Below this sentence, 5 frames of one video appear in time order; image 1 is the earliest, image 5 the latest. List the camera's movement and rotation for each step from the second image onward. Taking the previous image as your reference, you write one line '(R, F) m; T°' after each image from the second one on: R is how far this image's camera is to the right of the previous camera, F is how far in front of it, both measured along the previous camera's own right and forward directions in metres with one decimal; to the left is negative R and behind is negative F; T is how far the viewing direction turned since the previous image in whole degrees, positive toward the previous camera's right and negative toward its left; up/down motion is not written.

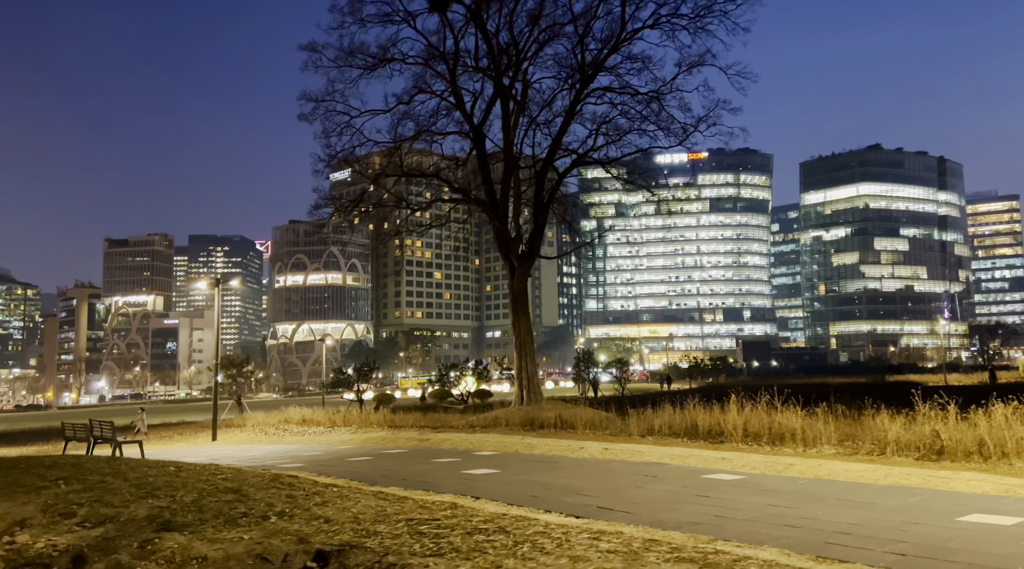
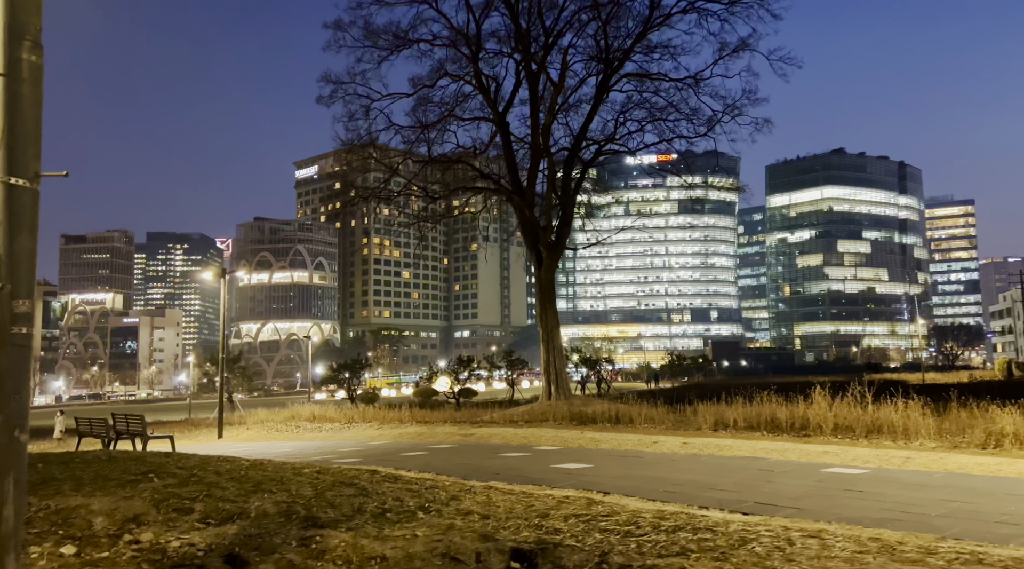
(-1.6, +0.8) m; +1°
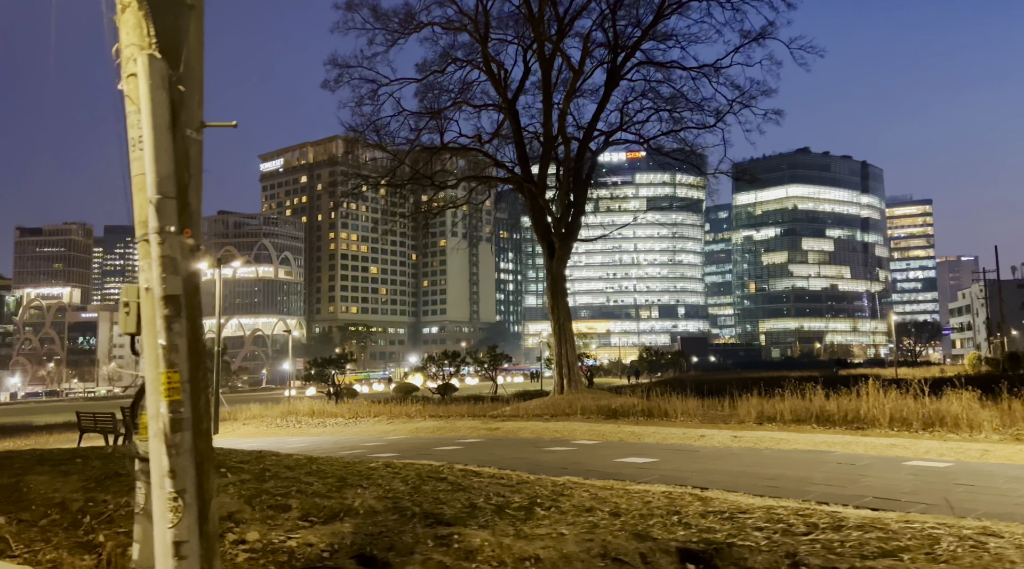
(-1.1, +0.5) m; +2°
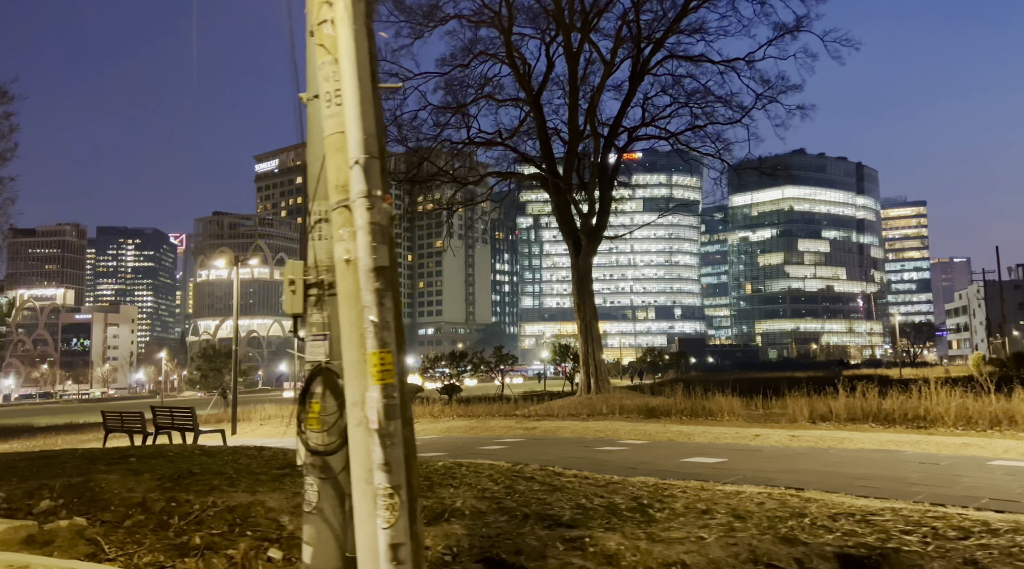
(-0.8, +0.3) m; 0°
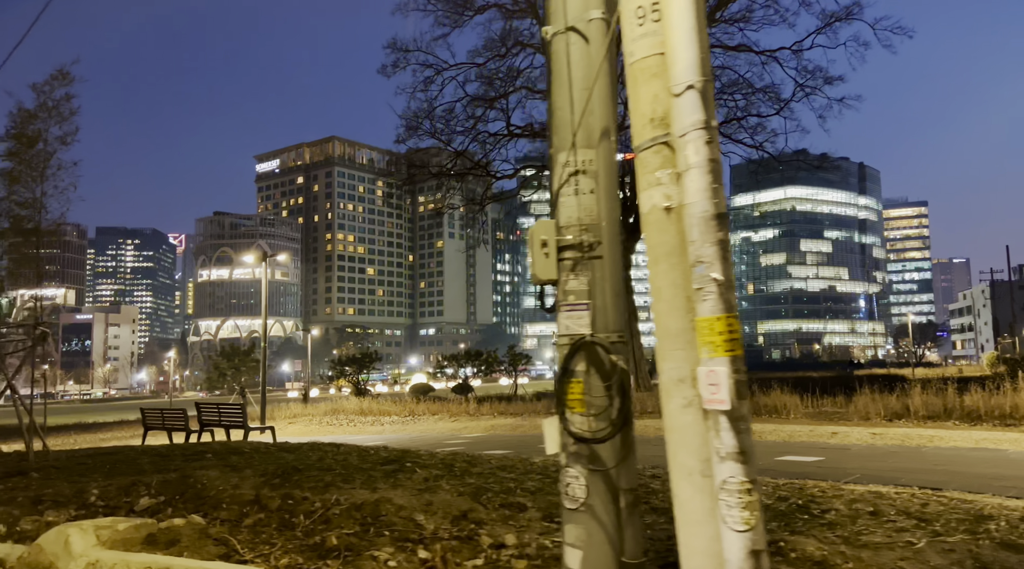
(-0.9, +0.5) m; -1°
